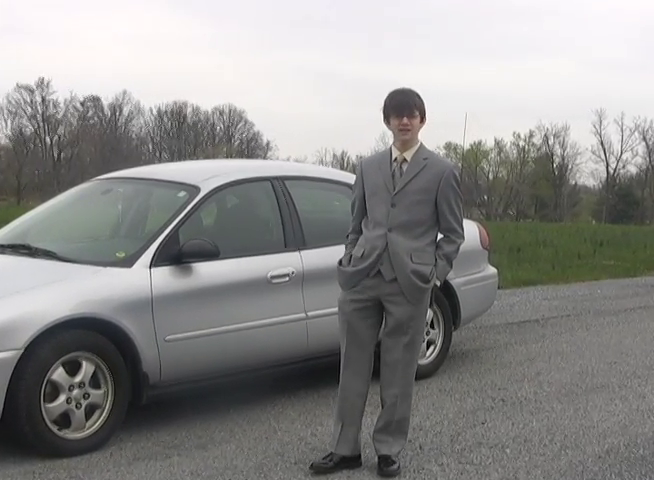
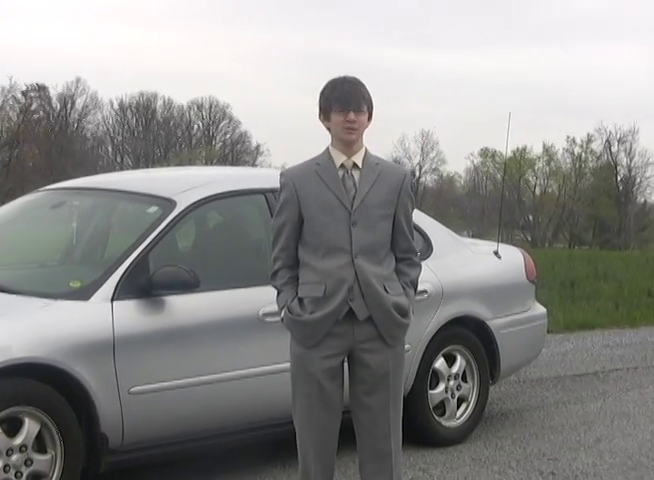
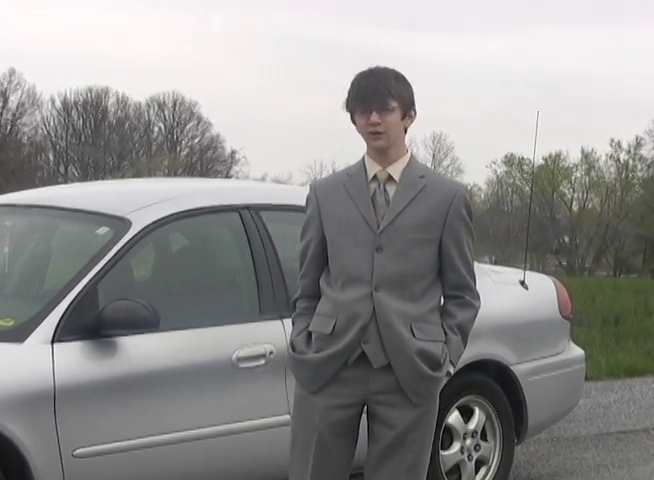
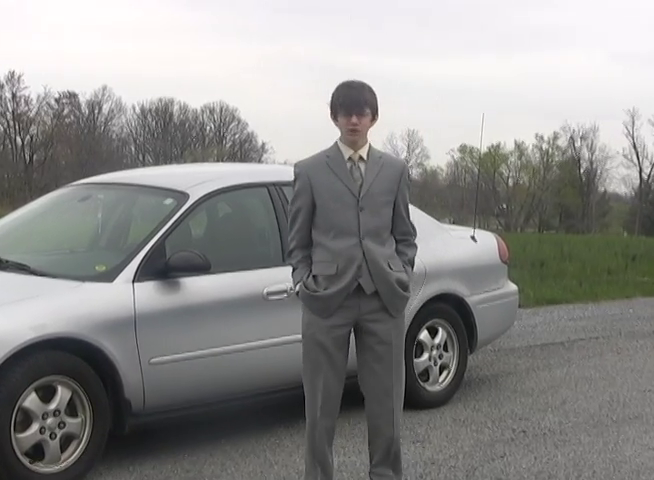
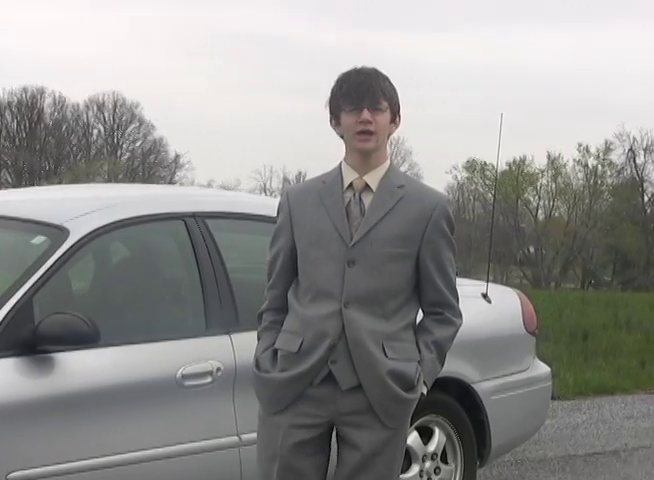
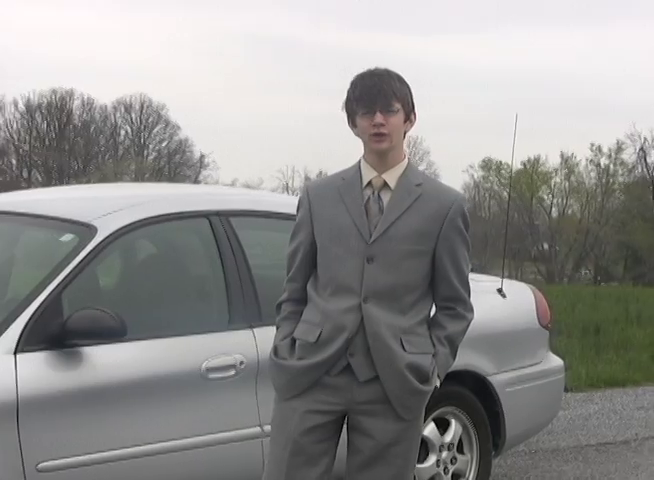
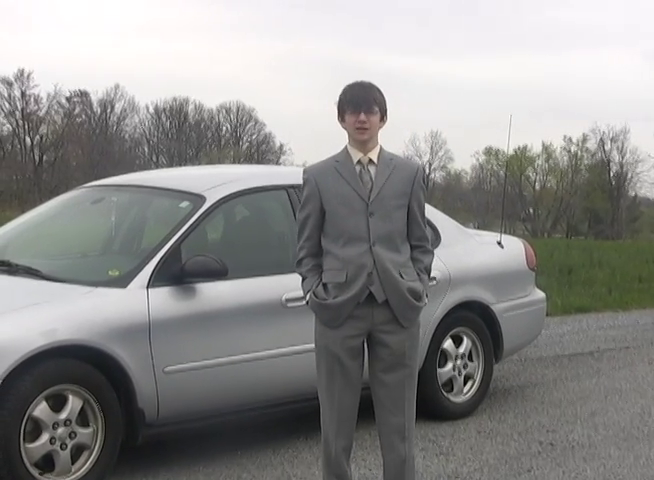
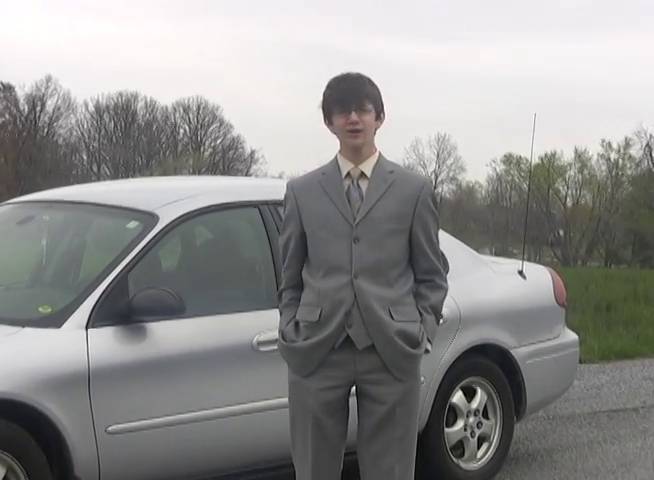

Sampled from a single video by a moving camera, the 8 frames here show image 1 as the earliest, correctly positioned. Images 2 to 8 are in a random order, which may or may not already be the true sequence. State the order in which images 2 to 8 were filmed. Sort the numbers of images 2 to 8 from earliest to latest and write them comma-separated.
4, 7, 2, 8, 3, 6, 5
